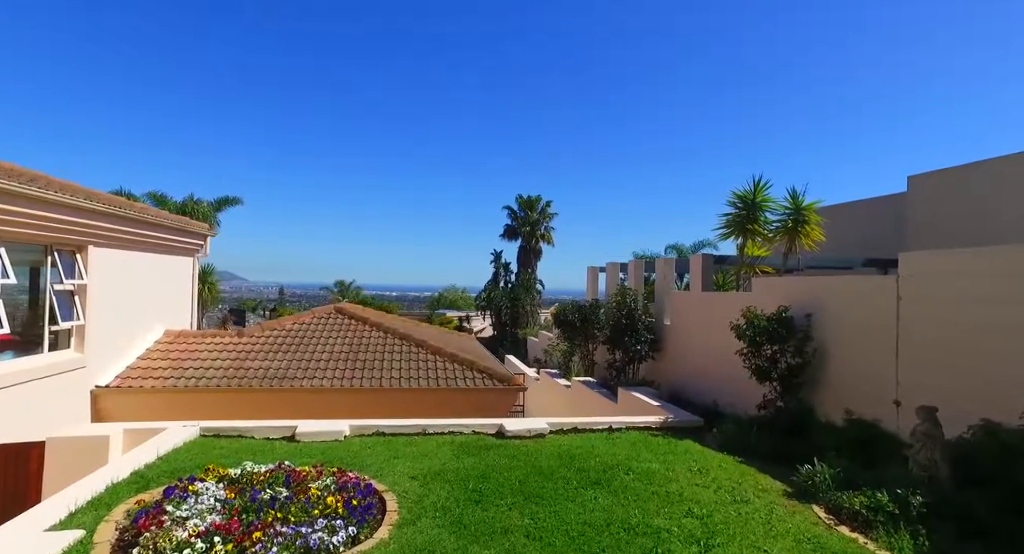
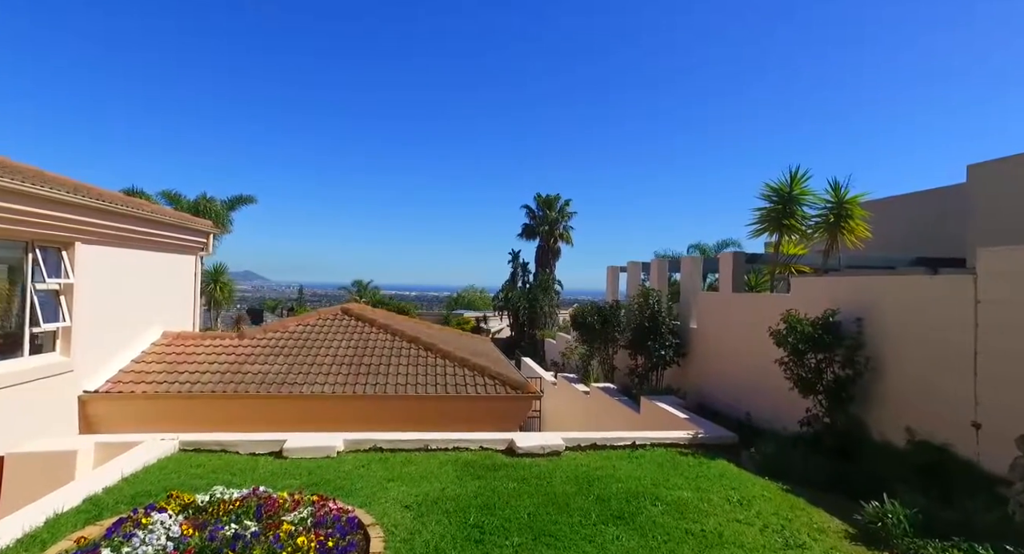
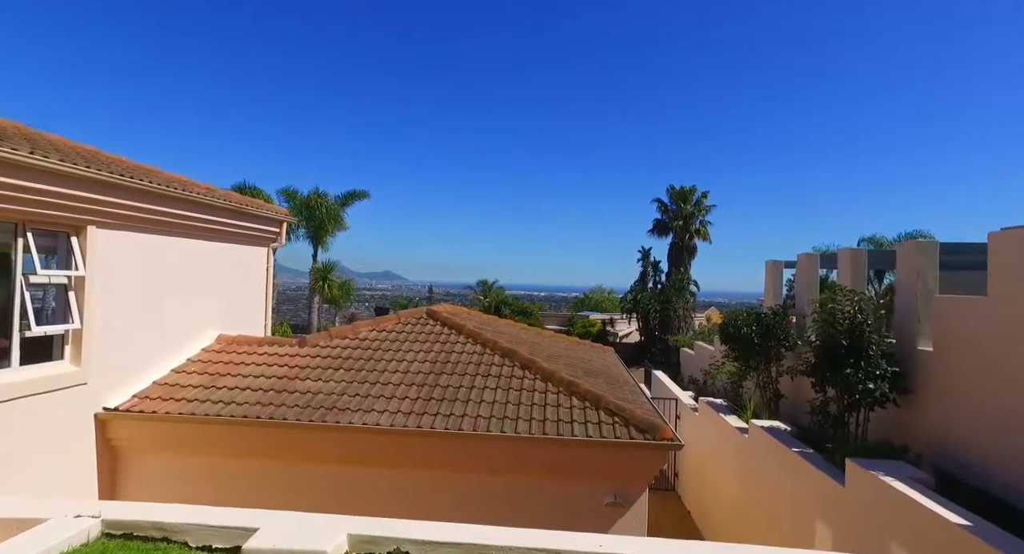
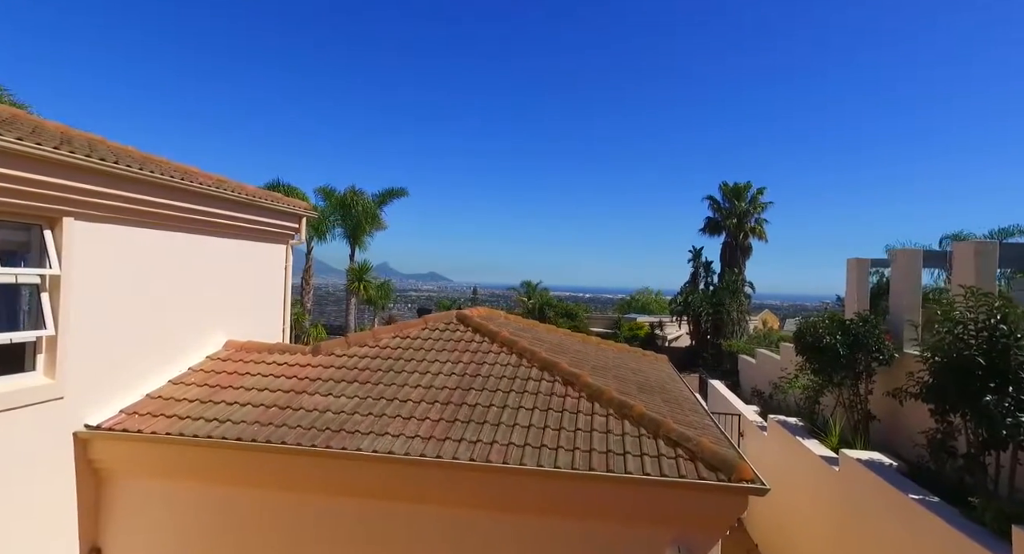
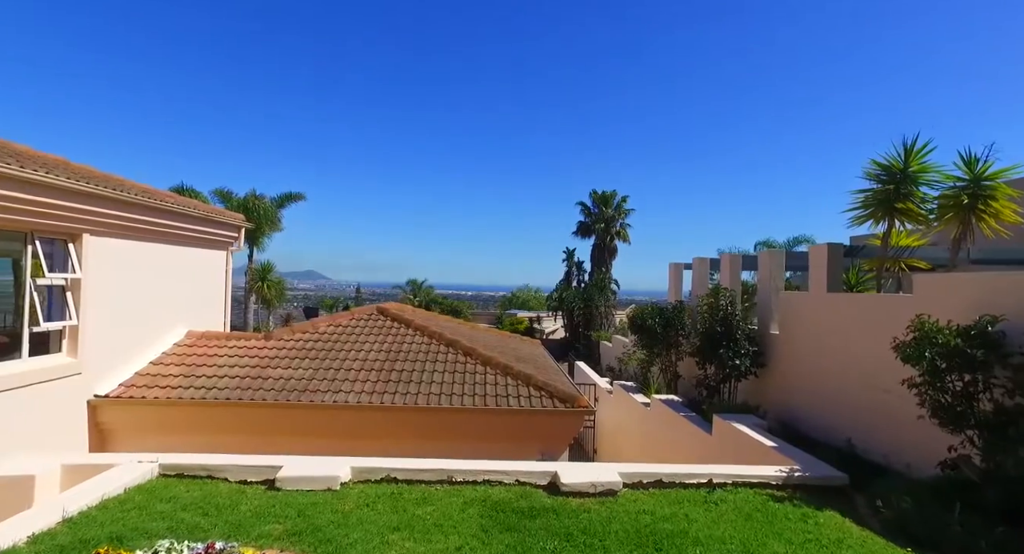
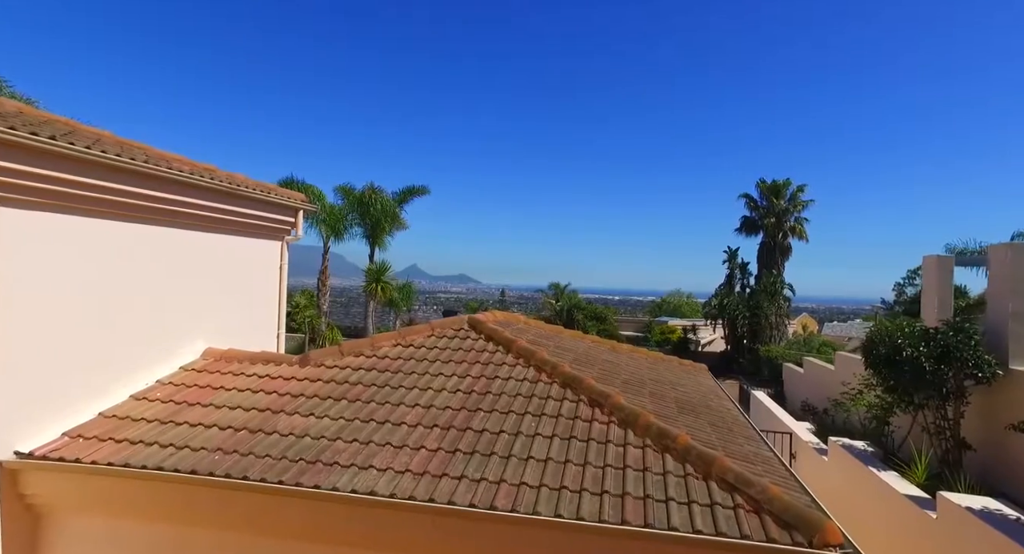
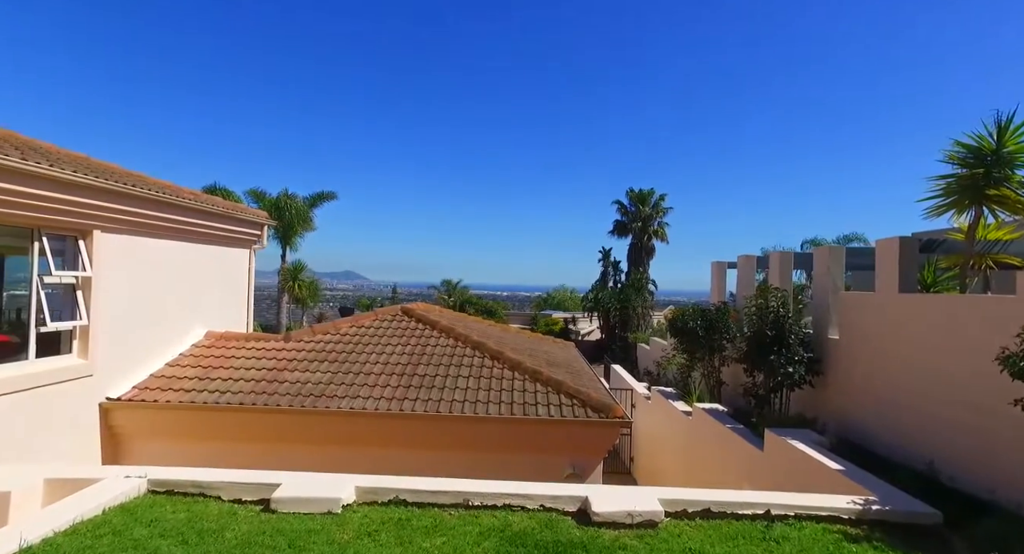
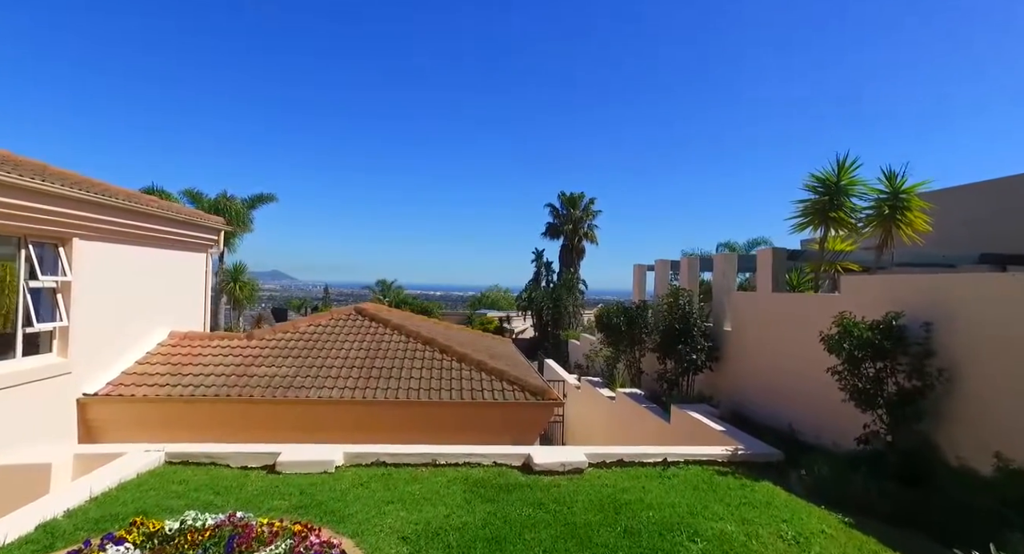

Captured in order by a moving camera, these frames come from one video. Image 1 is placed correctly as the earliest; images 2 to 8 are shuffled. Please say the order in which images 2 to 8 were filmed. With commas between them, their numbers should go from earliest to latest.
2, 8, 5, 7, 3, 4, 6
